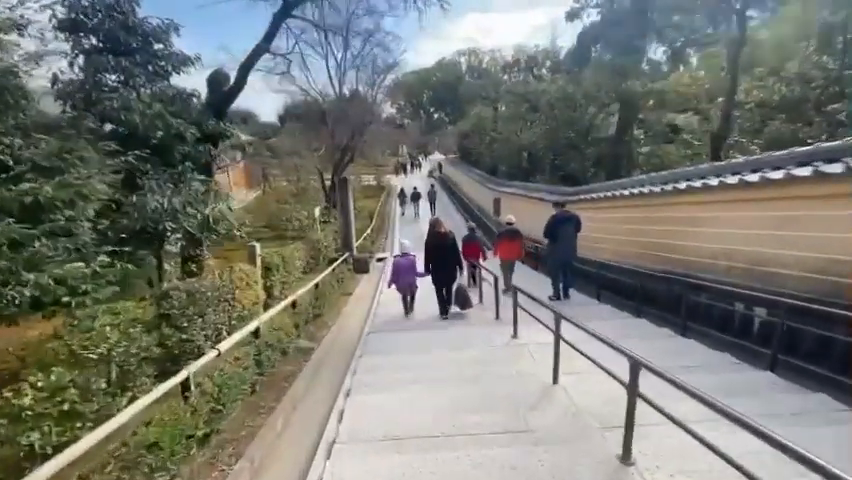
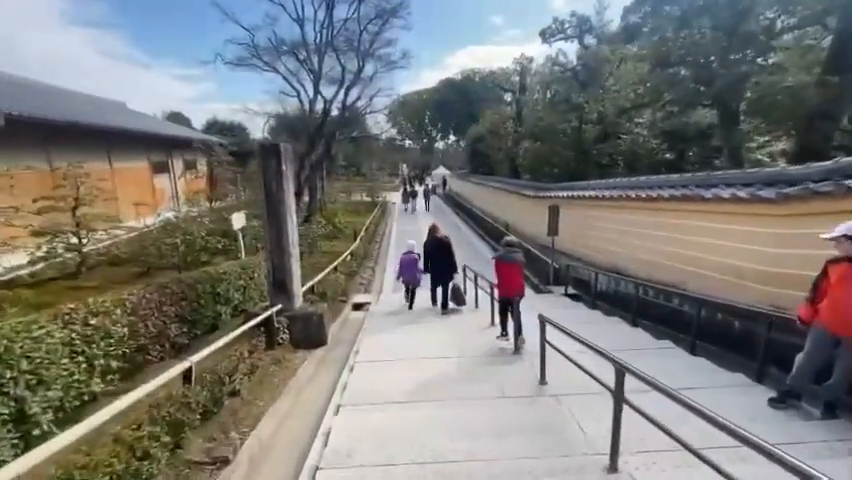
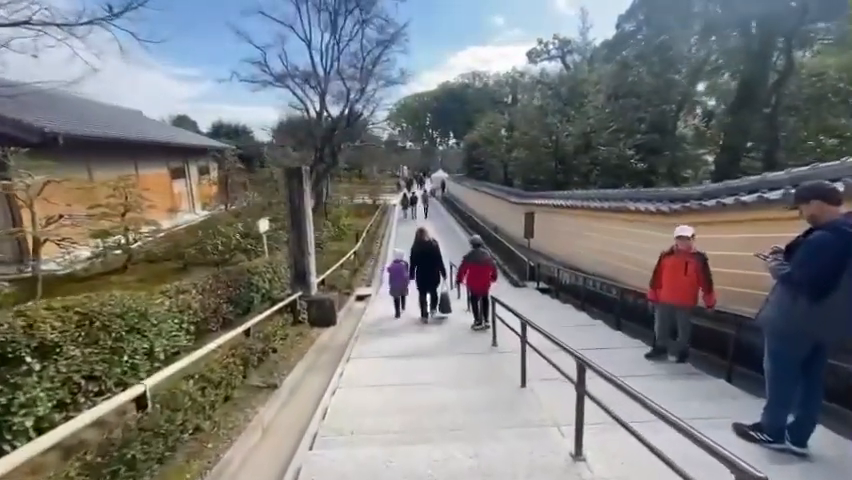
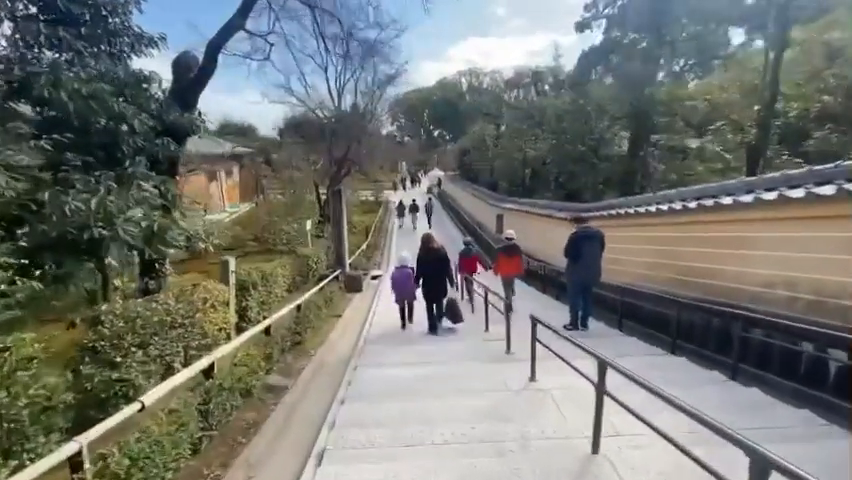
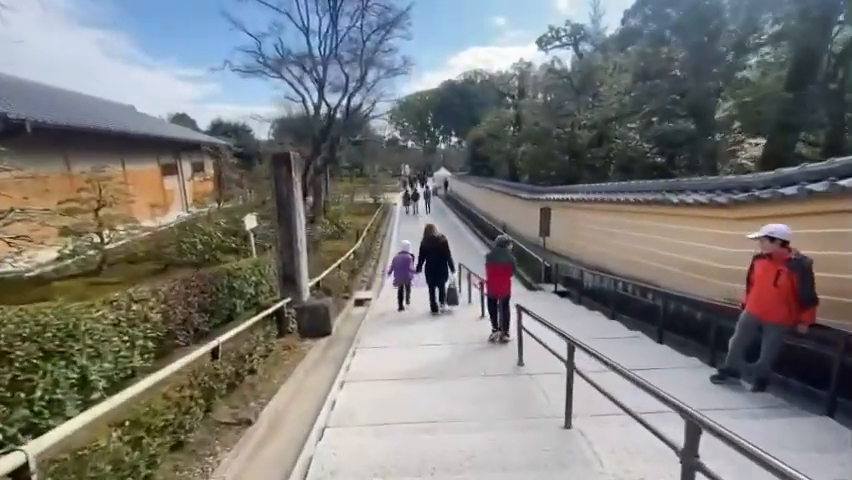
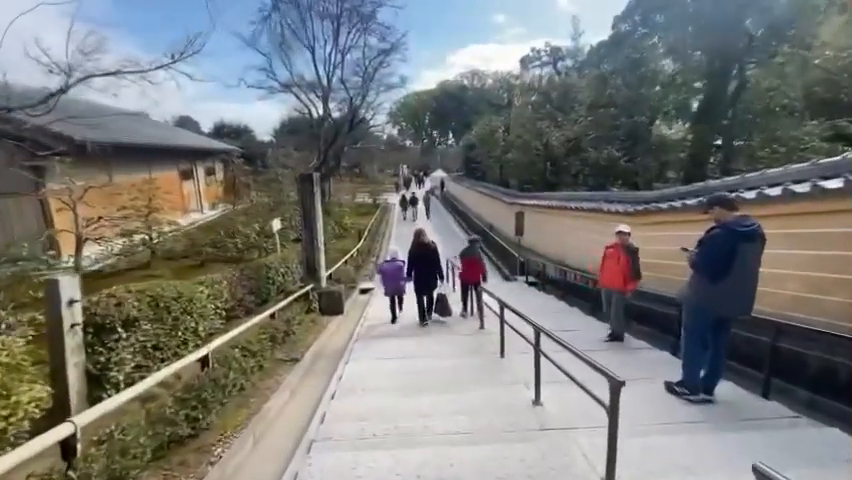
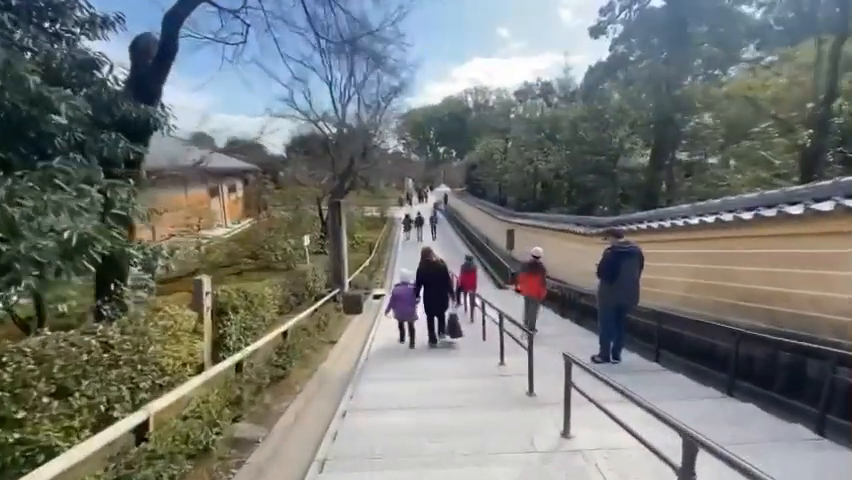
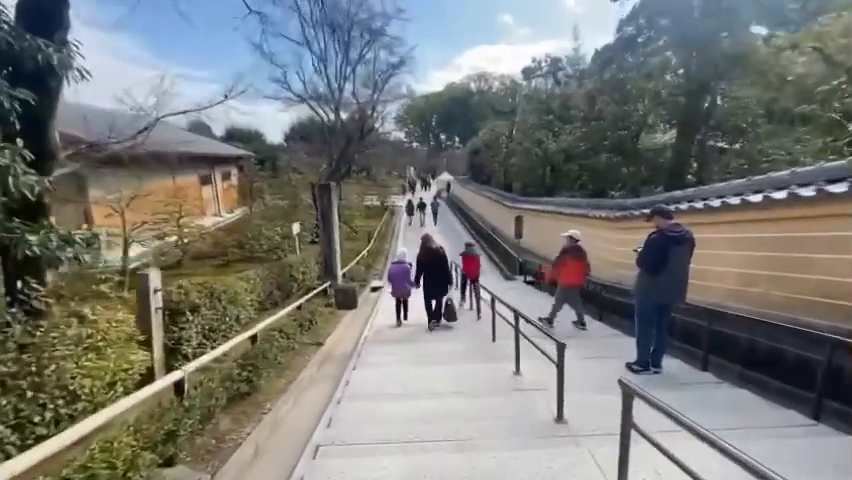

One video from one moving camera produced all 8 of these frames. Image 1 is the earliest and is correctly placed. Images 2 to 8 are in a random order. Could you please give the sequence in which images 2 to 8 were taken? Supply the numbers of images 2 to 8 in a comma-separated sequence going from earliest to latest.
4, 7, 8, 6, 3, 5, 2
